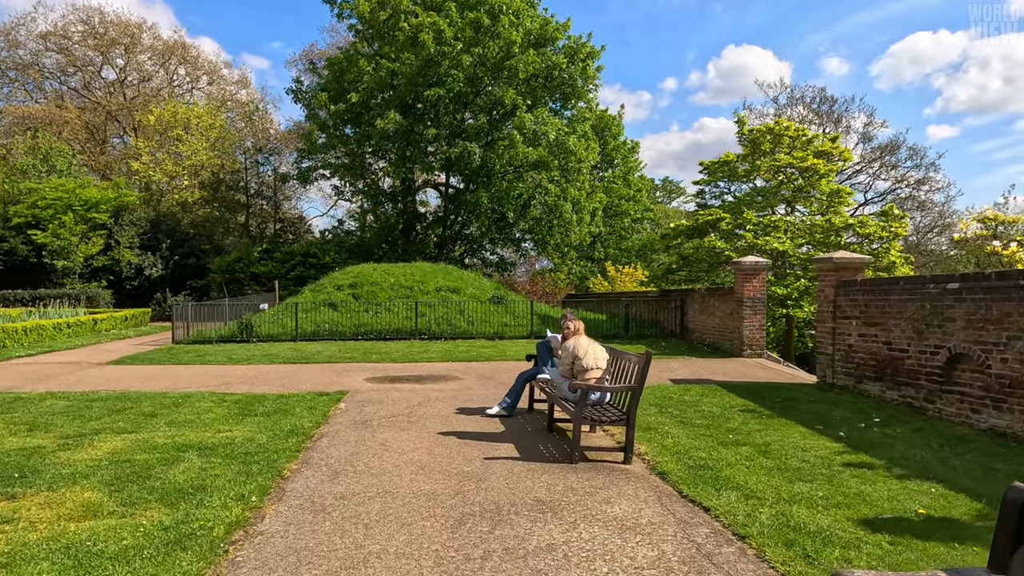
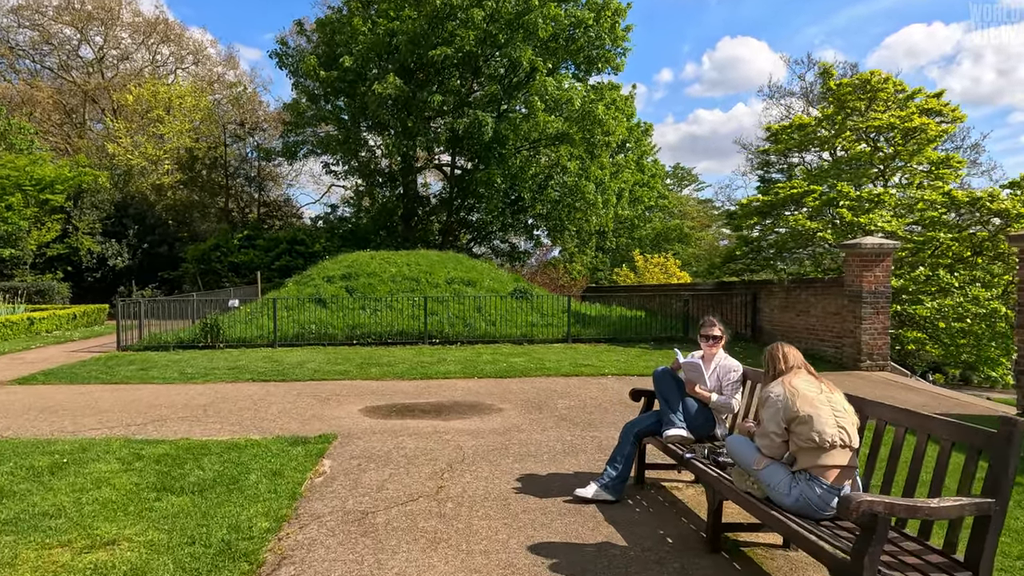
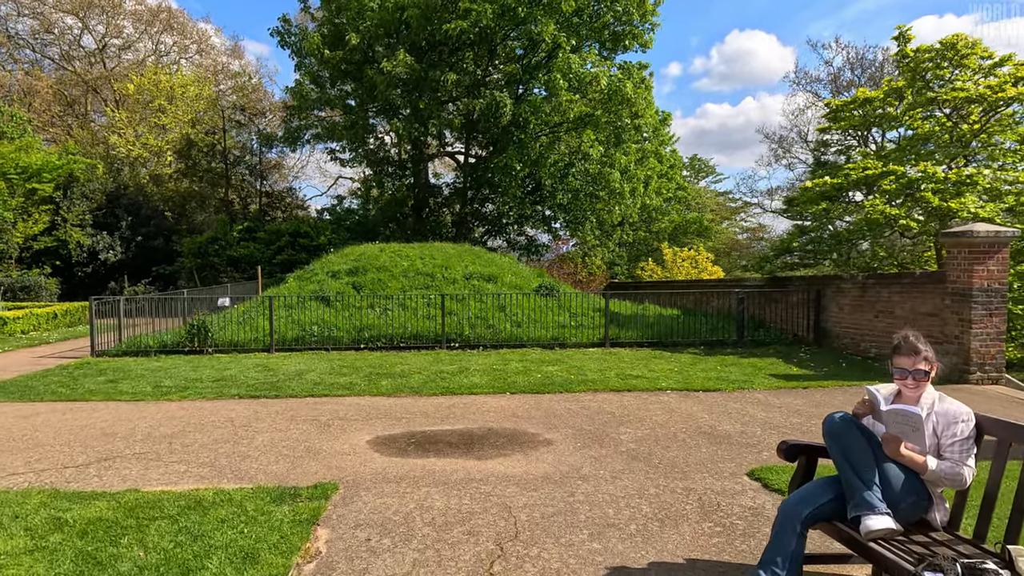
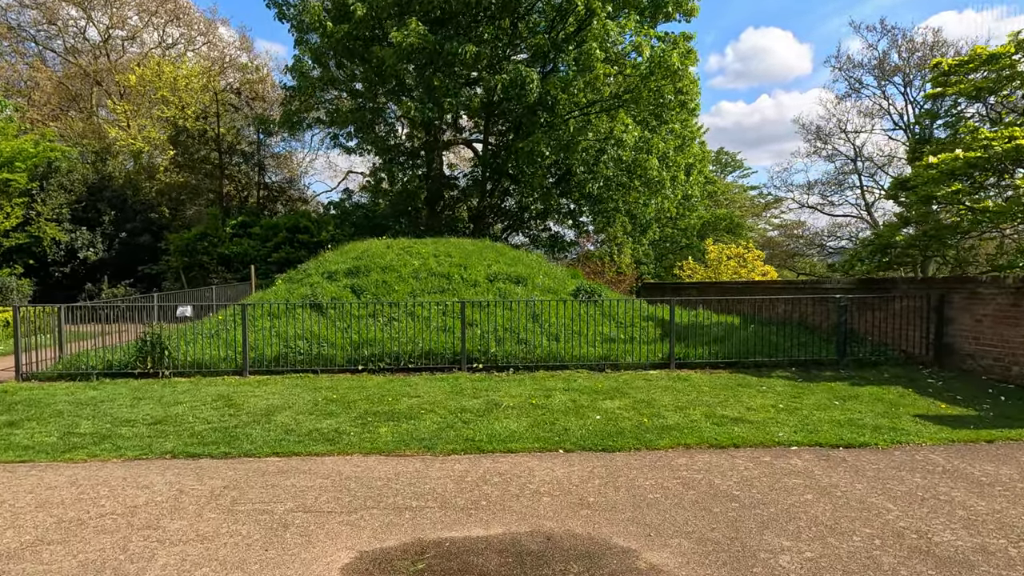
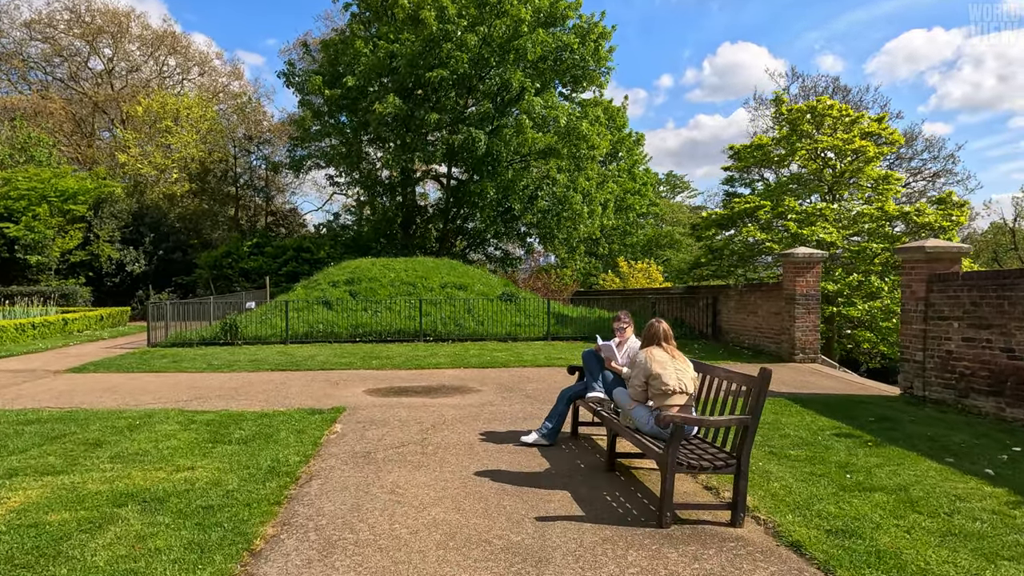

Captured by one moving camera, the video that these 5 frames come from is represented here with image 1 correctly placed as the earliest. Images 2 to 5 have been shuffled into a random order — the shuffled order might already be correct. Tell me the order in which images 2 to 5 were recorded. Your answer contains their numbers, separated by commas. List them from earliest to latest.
5, 2, 3, 4
